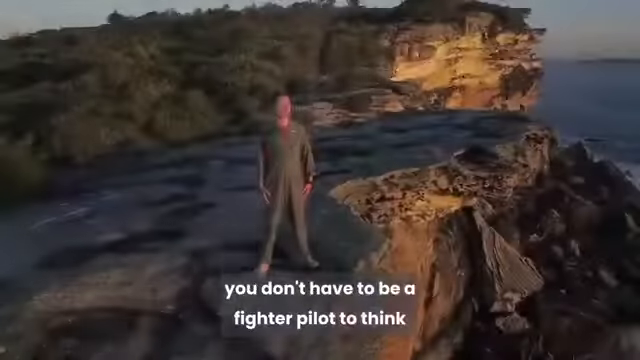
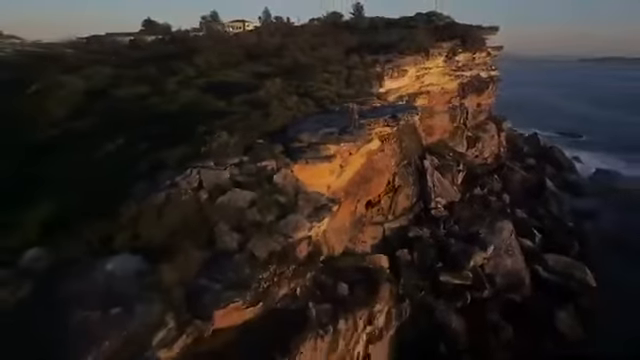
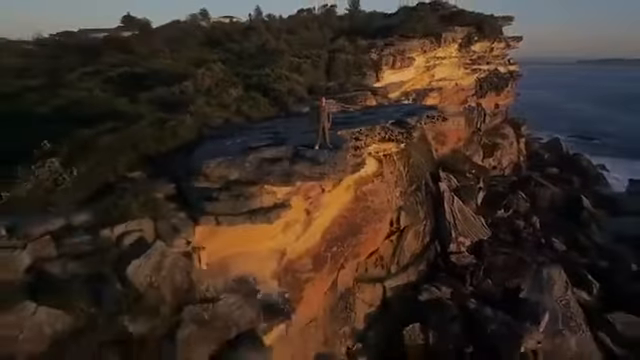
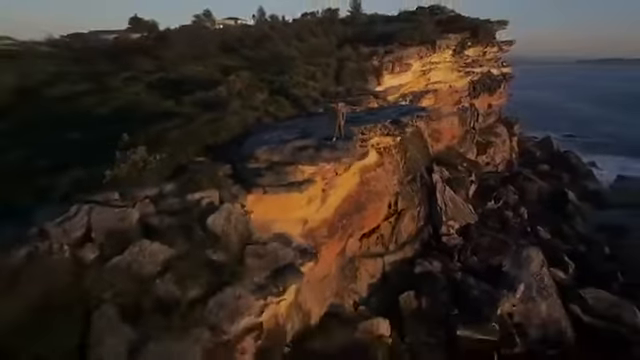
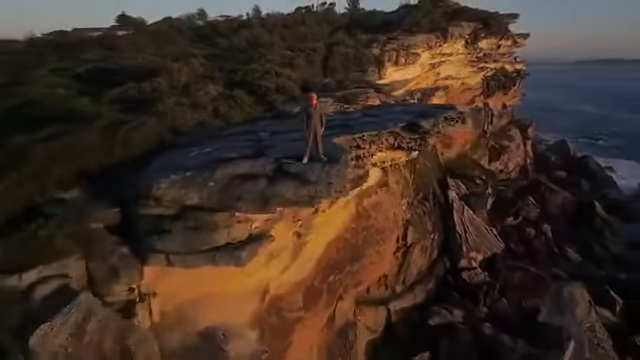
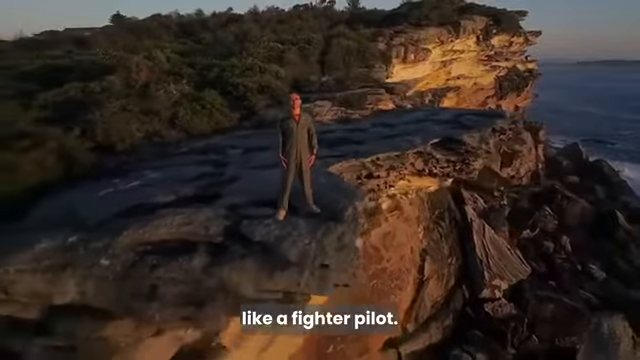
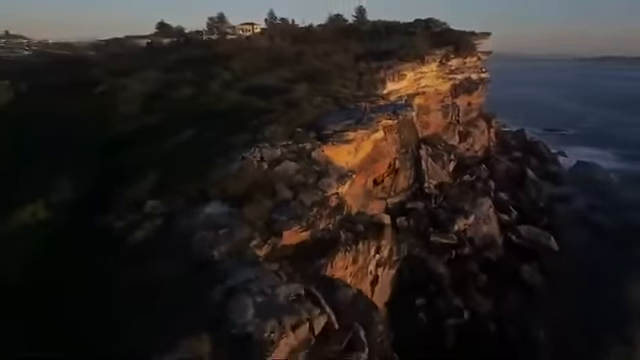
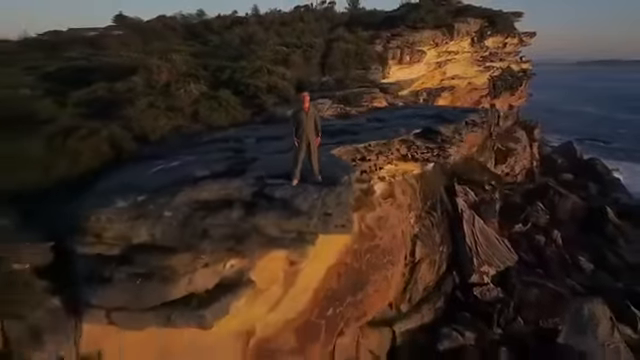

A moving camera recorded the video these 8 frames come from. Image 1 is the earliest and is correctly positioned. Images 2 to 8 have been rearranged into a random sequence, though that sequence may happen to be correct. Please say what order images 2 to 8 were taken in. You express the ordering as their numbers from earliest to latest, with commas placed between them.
6, 8, 5, 3, 4, 2, 7
